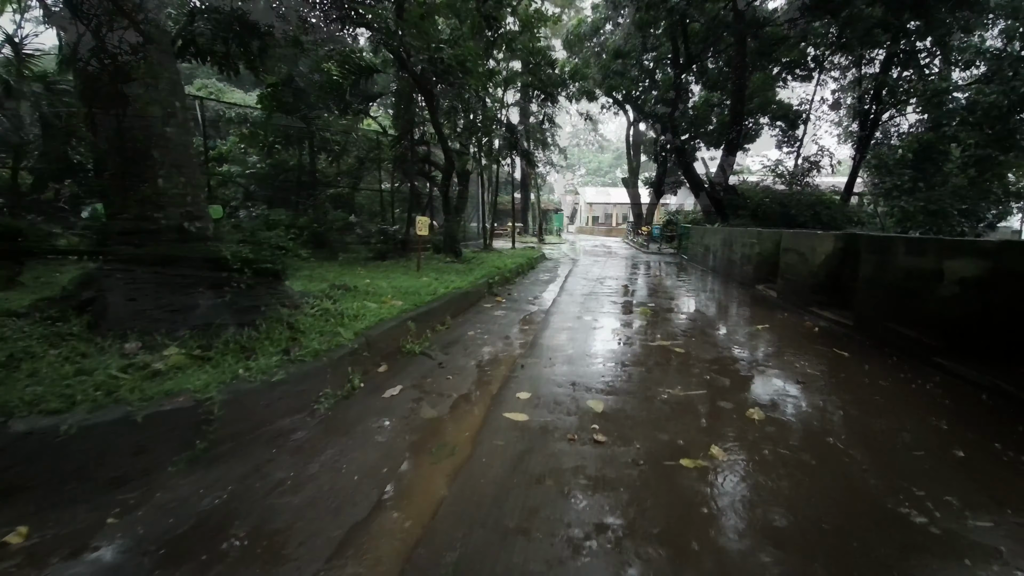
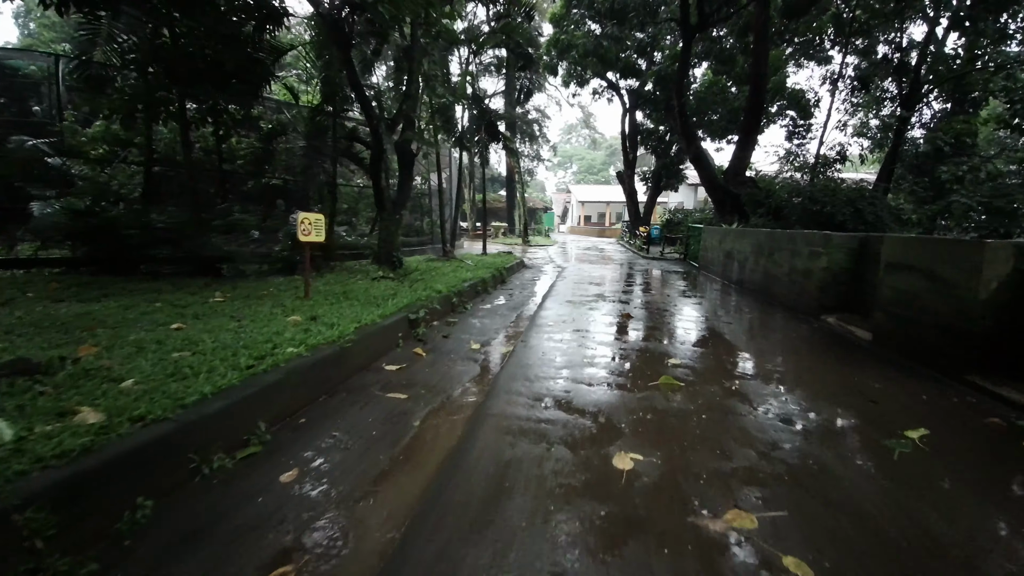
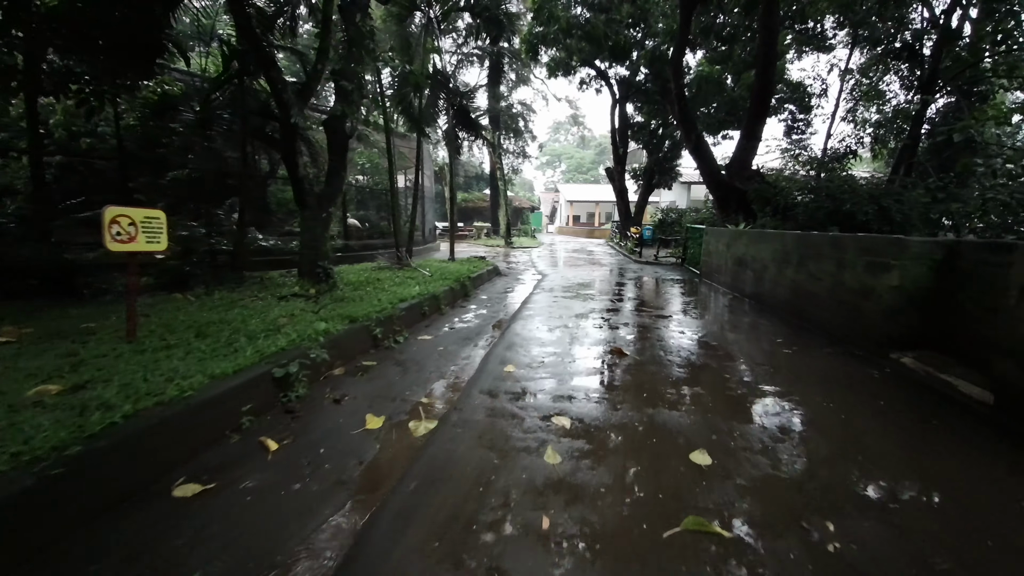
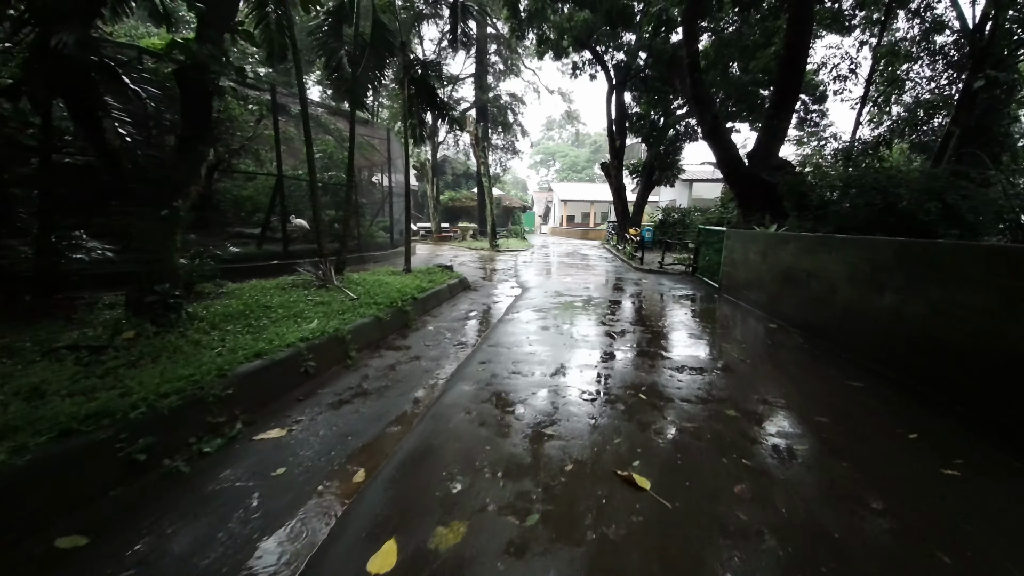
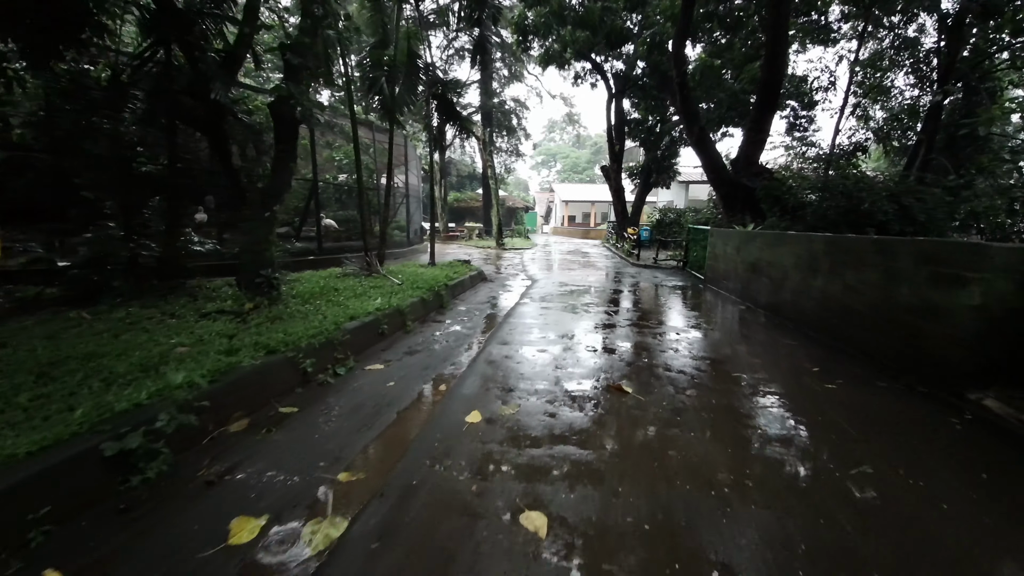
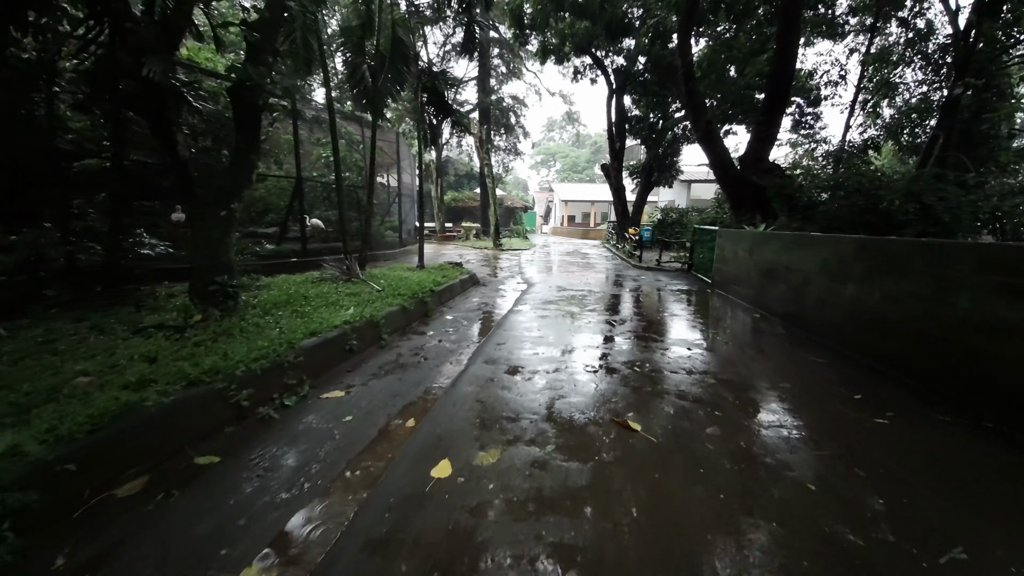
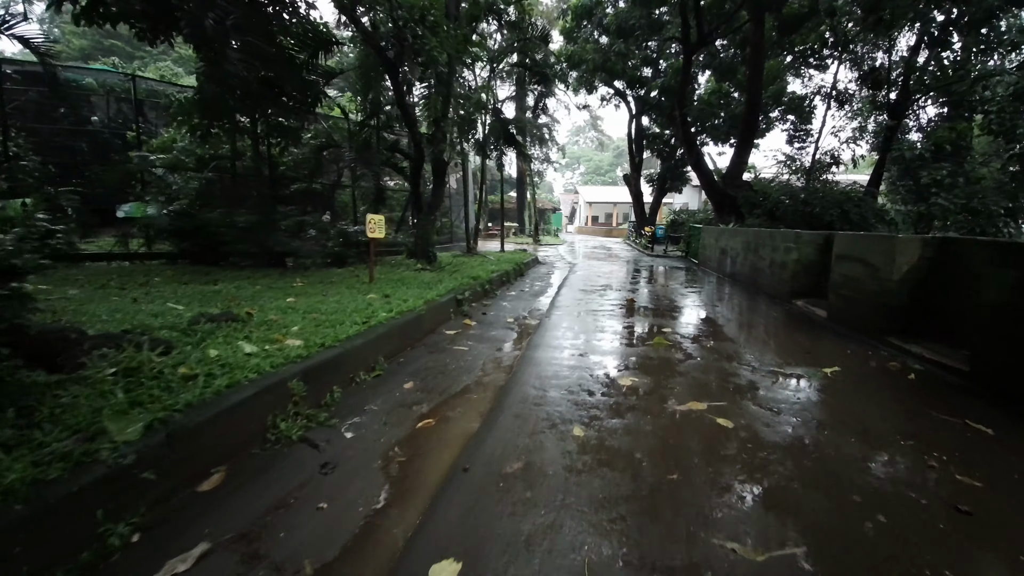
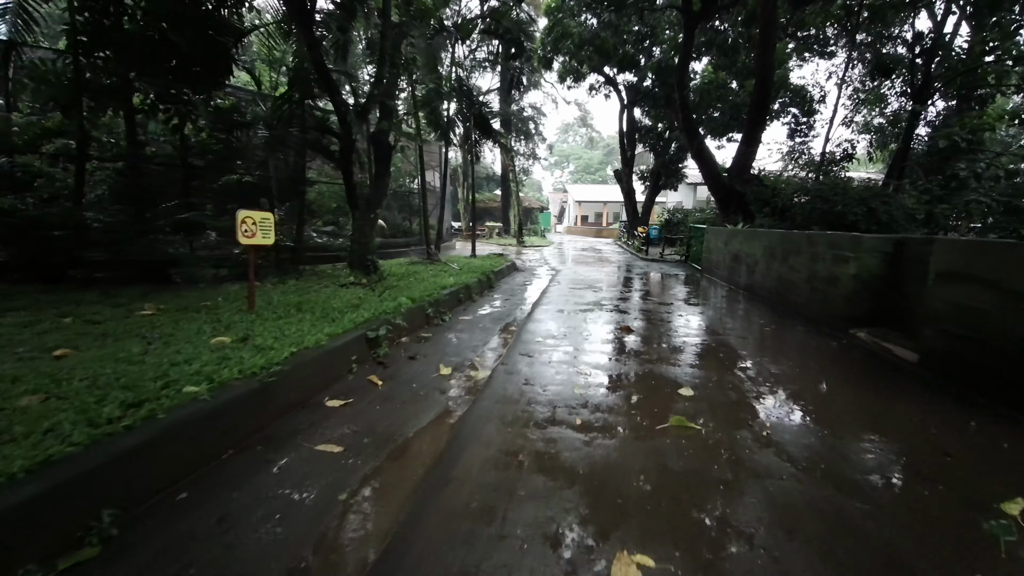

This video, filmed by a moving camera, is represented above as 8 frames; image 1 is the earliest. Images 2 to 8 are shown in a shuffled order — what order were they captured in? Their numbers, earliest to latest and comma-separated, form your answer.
7, 2, 8, 3, 5, 6, 4
